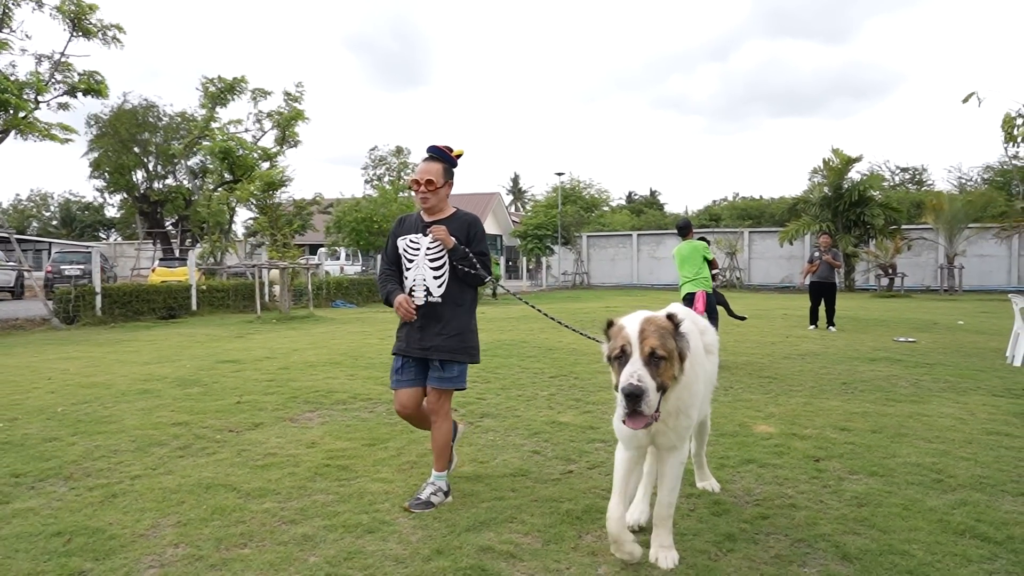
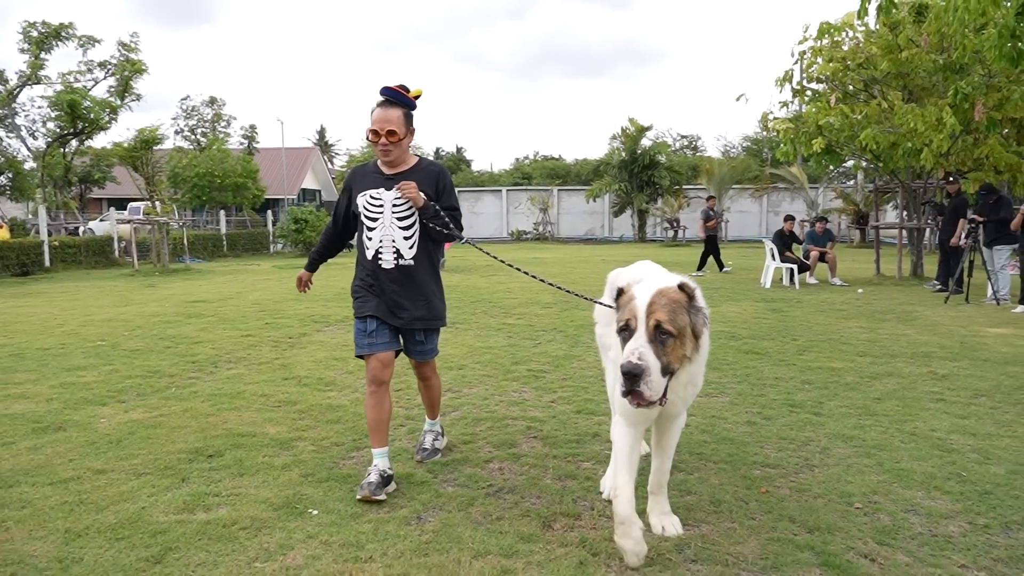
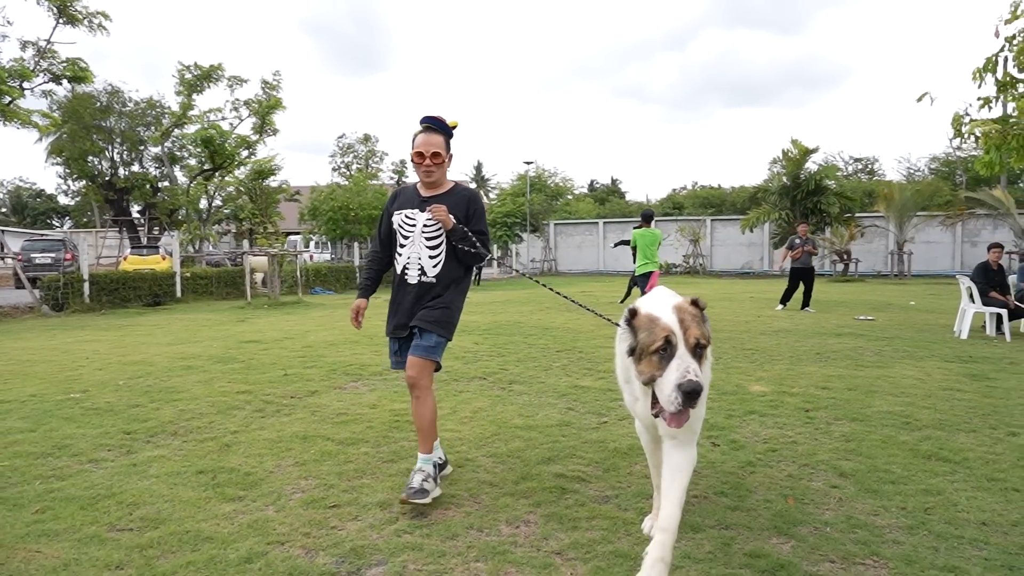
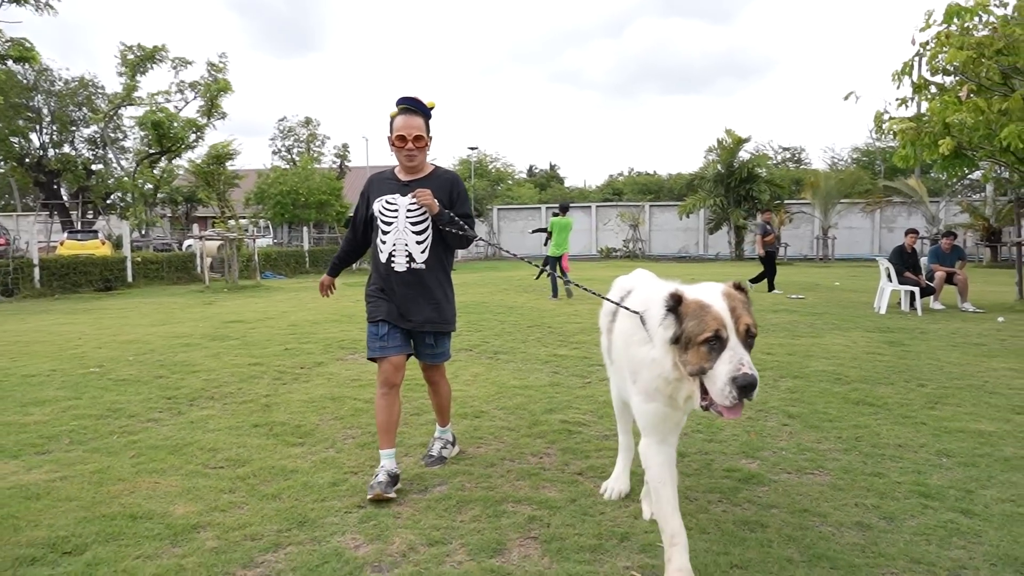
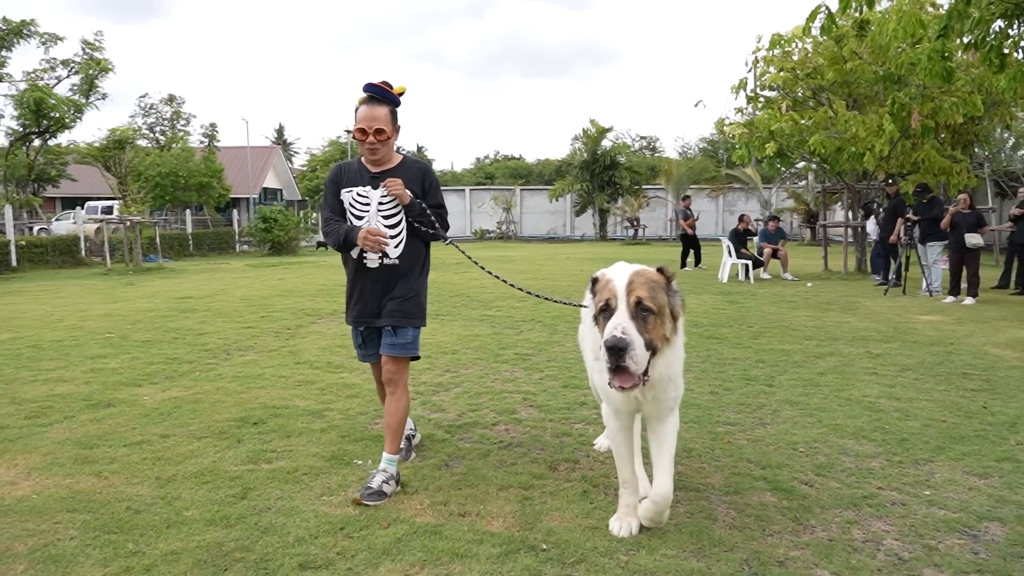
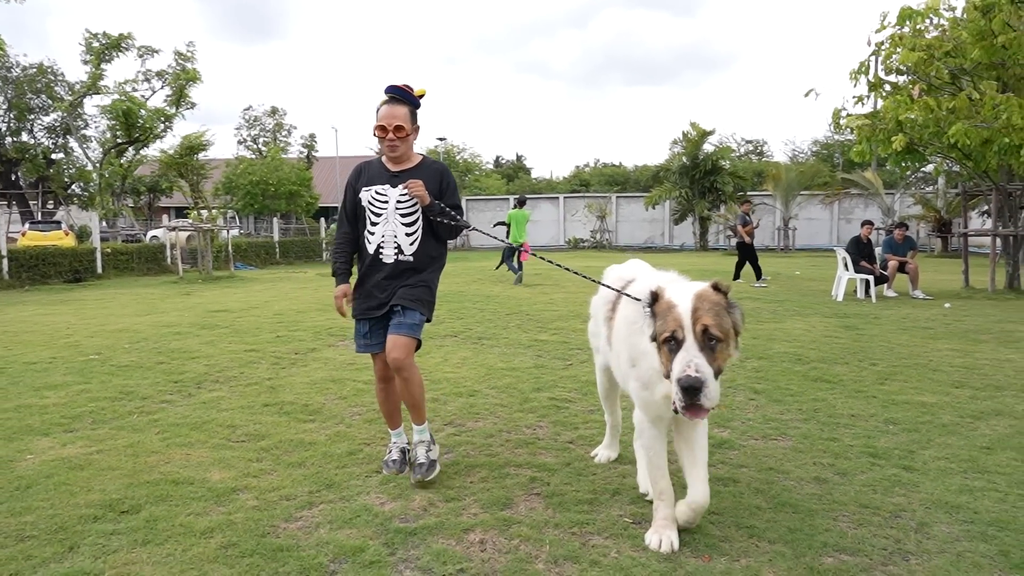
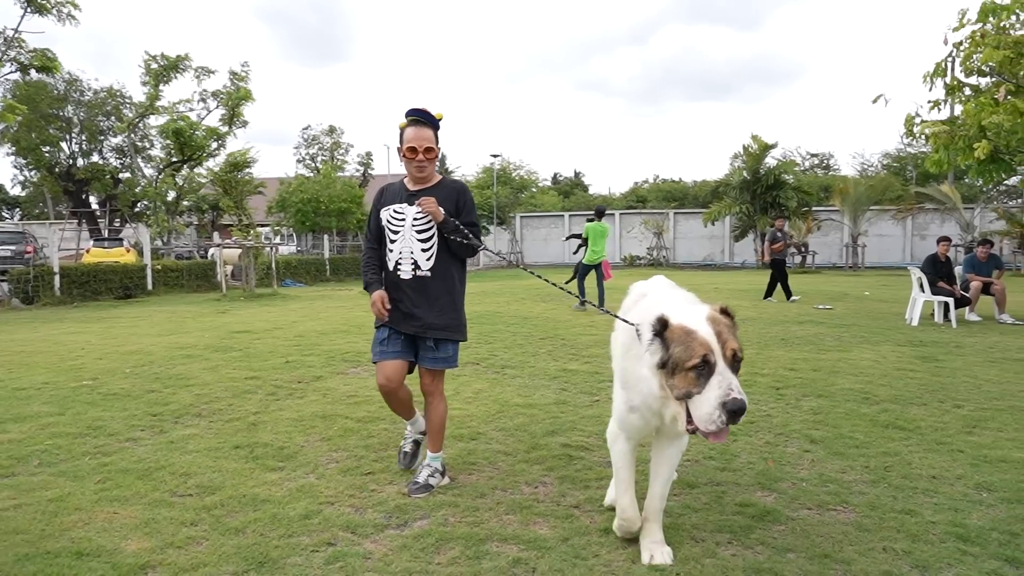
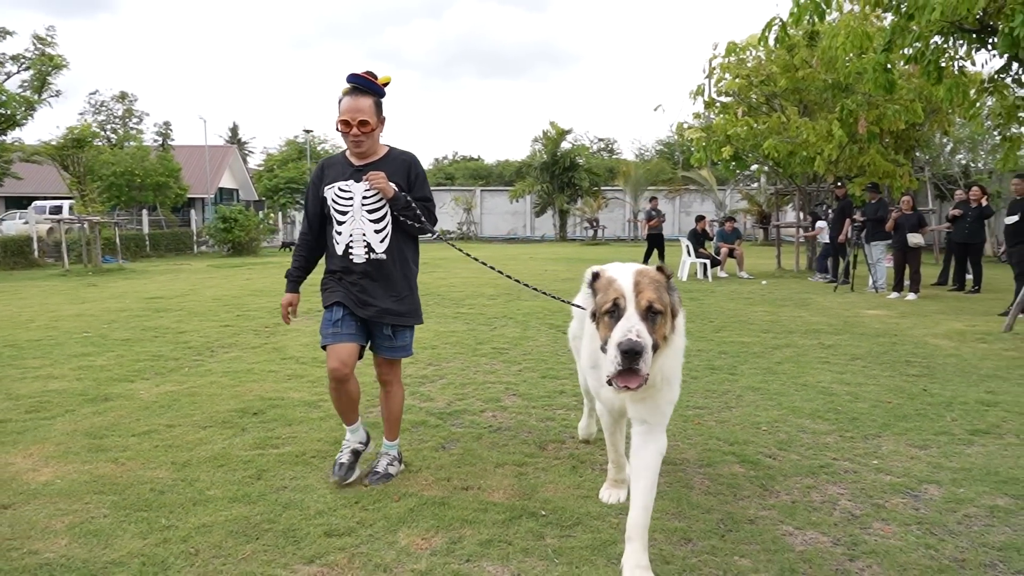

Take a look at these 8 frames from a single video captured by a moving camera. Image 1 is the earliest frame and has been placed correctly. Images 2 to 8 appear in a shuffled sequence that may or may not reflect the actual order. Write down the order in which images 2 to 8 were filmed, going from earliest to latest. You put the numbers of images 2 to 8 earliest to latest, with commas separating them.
3, 7, 4, 6, 2, 5, 8
